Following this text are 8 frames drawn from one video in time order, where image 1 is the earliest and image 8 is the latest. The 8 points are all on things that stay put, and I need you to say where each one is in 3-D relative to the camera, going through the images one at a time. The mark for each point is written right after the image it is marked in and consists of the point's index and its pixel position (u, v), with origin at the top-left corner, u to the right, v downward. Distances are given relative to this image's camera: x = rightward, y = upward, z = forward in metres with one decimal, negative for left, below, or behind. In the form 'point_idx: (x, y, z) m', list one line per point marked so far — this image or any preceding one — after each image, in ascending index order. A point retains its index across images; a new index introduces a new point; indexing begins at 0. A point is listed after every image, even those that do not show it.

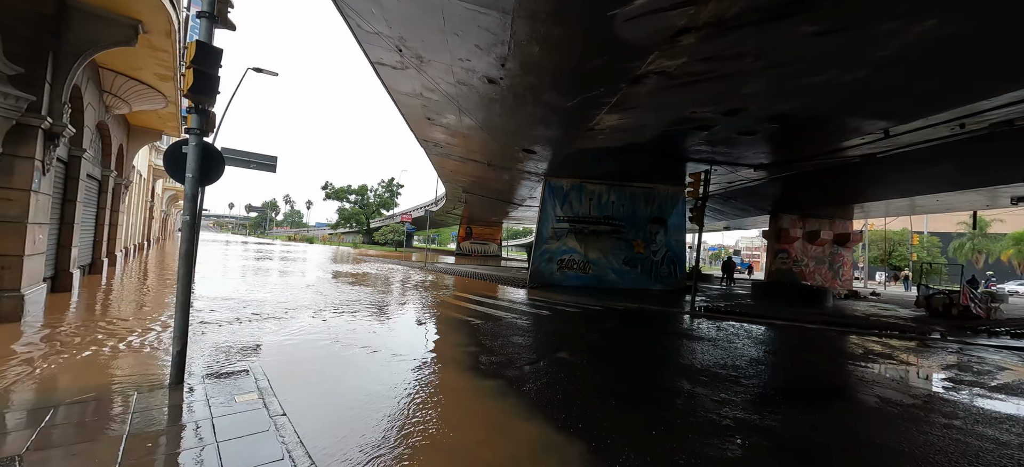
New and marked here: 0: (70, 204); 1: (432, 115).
0: (-8.7, +0.6, +7.0) m
1: (-2.6, +3.7, +11.7) m
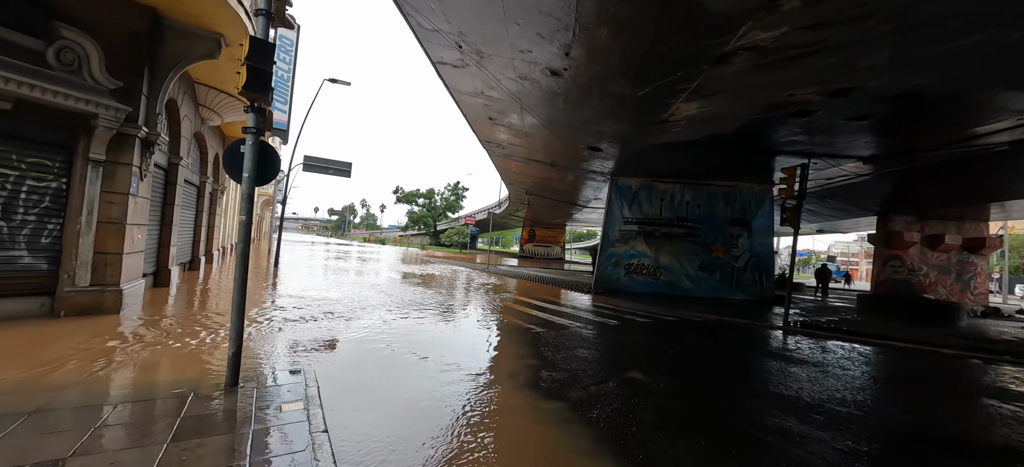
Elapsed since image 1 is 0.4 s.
0: (-7.4, +0.6, +7.8) m
1: (-0.6, +3.6, +11.4) m
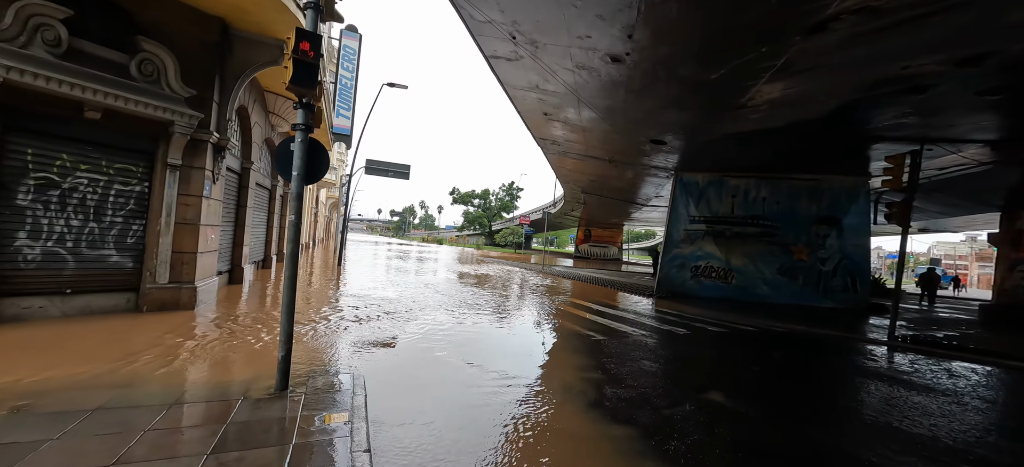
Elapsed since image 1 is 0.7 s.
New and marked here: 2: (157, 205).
0: (-6.2, +0.6, +8.3) m
1: (+1.0, +3.6, +10.8) m
2: (-5.3, +0.4, +5.4) m
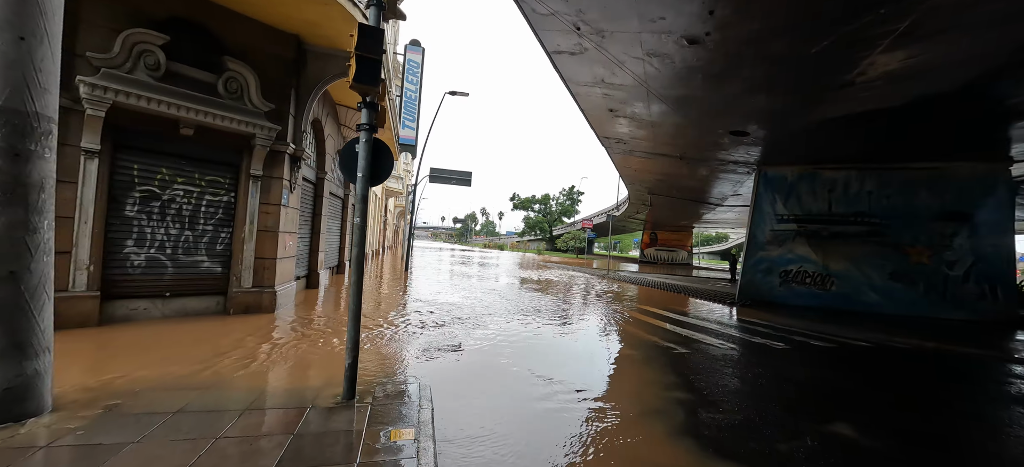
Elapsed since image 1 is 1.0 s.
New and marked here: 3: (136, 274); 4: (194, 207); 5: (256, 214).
0: (-4.7, +0.4, +8.8) m
1: (+2.8, +3.6, +10.1) m
2: (-4.3, +0.3, +5.7) m
3: (-5.1, -0.6, +4.9) m
4: (-4.7, +0.4, +5.3) m
5: (-4.1, +0.3, +5.8) m
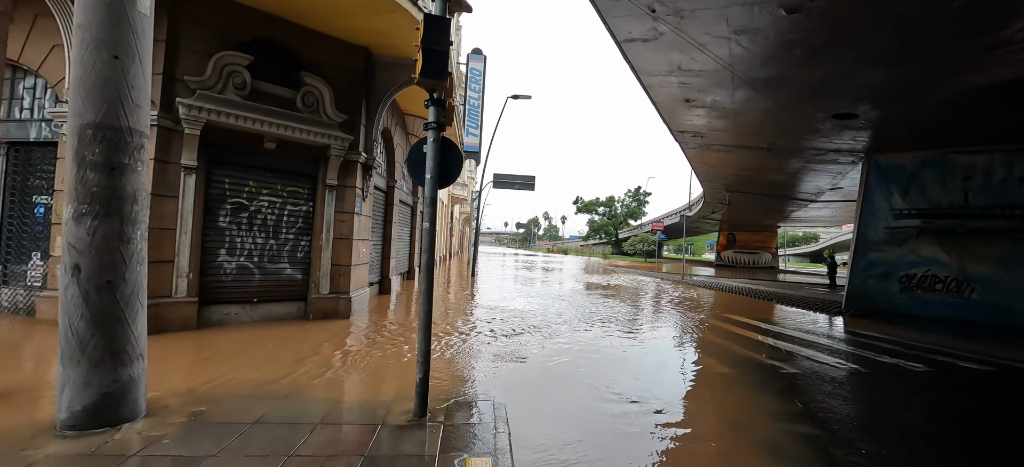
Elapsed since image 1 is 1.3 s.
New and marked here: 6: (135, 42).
0: (-3.1, +0.2, +9.0) m
1: (+4.5, +3.5, +9.1) m
2: (-3.2, +0.2, +5.9) m
3: (-4.1, -0.7, +5.2) m
4: (-3.6, +0.3, +5.6) m
5: (-3.0, +0.2, +6.0) m
6: (-2.7, +1.4, +2.6) m
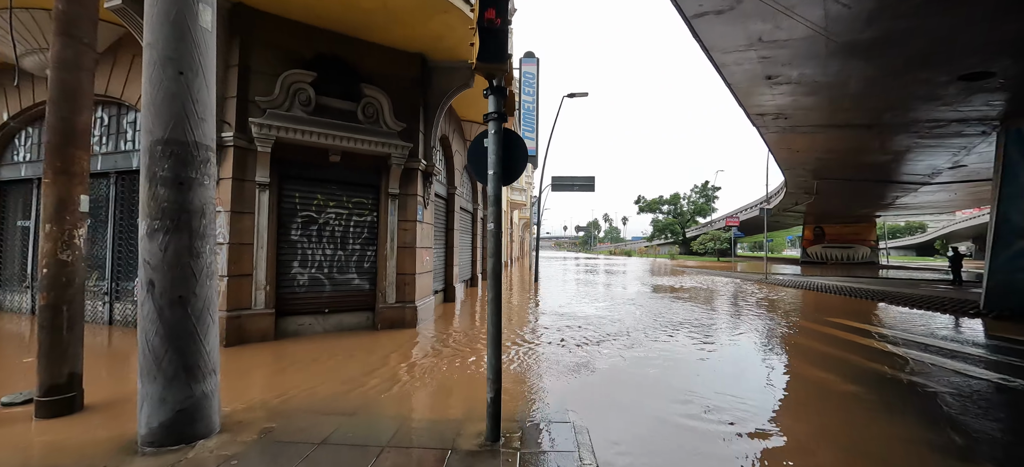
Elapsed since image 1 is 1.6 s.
0: (-1.5, 0.0, +9.0) m
1: (+5.8, +3.7, +7.9) m
2: (-2.1, 0.0, +5.9) m
3: (-3.1, -0.9, +5.4) m
4: (-2.6, +0.1, +5.7) m
5: (-1.9, 0.0, +6.0) m
6: (-2.3, +1.3, +2.6) m
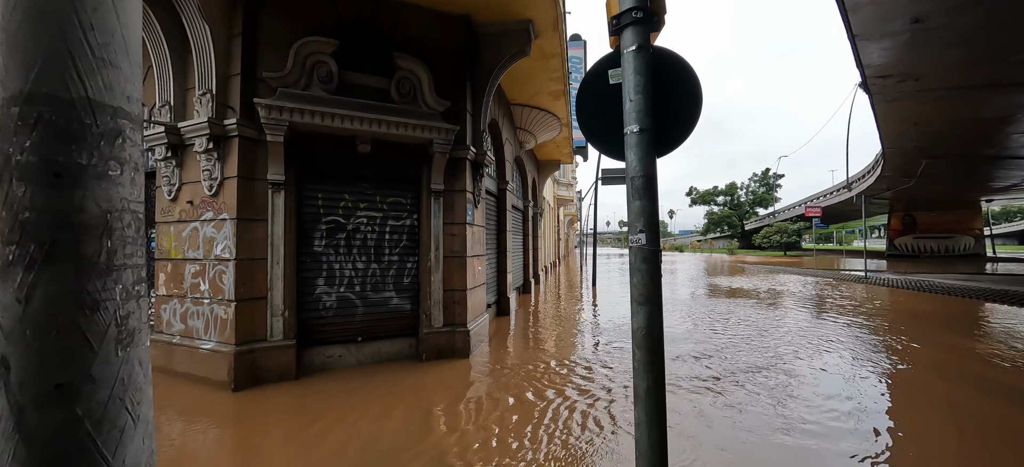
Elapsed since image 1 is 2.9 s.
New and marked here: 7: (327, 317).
0: (-0.2, 0.0, +7.7) m
1: (+6.8, +3.8, +5.9) m
2: (-1.1, -0.1, +4.8) m
3: (-2.2, -1.0, +4.3) m
4: (-1.7, 0.0, +4.6) m
5: (-1.0, 0.0, +4.8) m
6: (-1.7, +1.1, +1.5) m
7: (-2.2, -1.0, +4.3) m
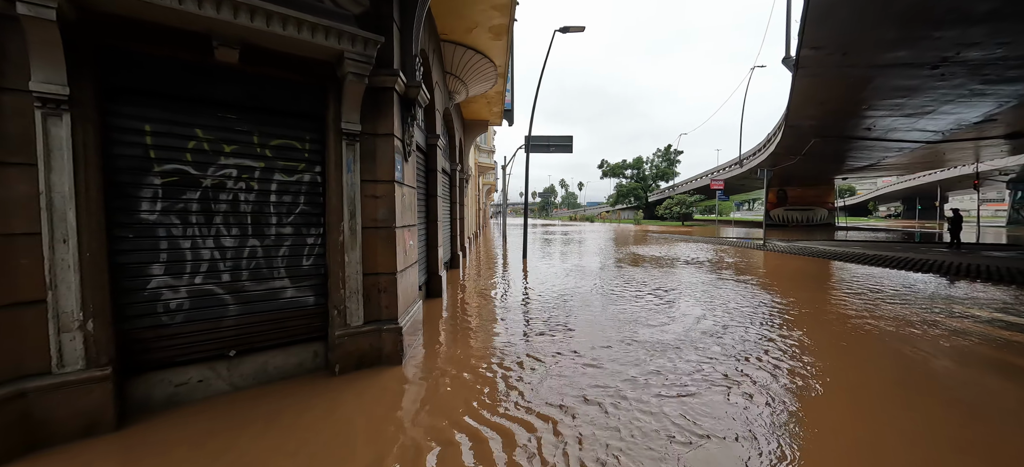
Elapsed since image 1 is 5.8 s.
0: (-1.4, +0.6, +6.5) m
1: (+5.9, +4.3, +5.9) m
2: (-1.6, +0.3, +3.4) m
3: (-2.6, -0.7, +2.8) m
4: (-2.1, +0.3, +3.1) m
5: (-1.5, +0.3, +3.4) m
6: (-1.4, +1.2, 0.0) m
7: (-2.6, -0.7, +2.8) m
